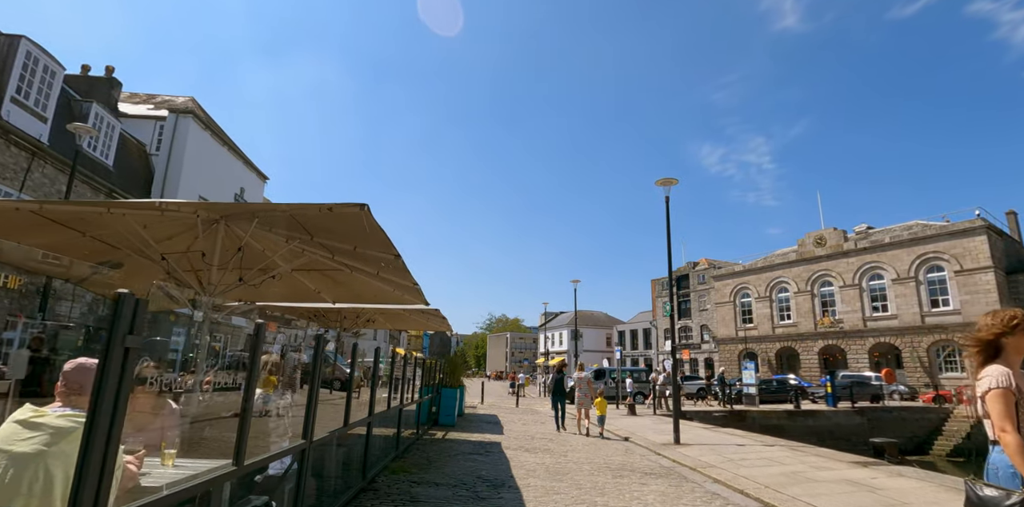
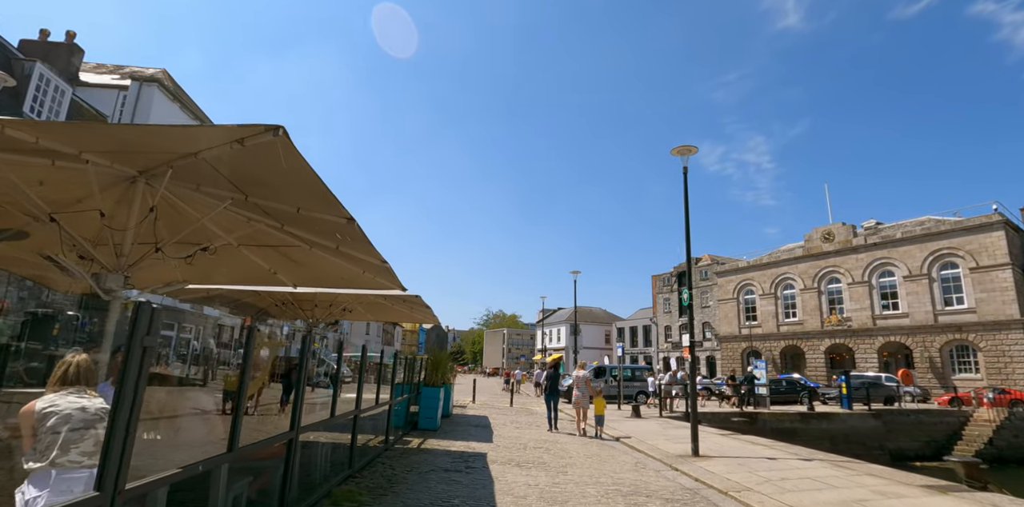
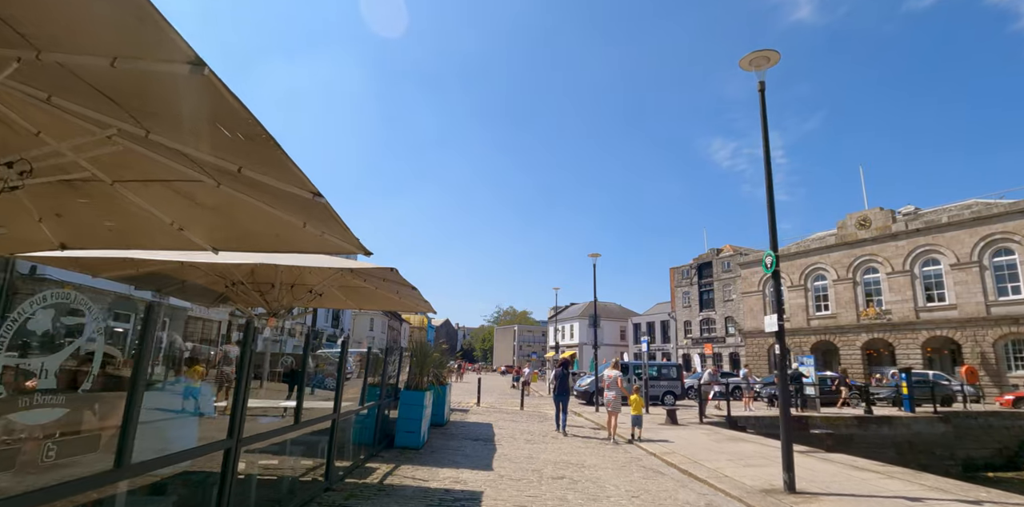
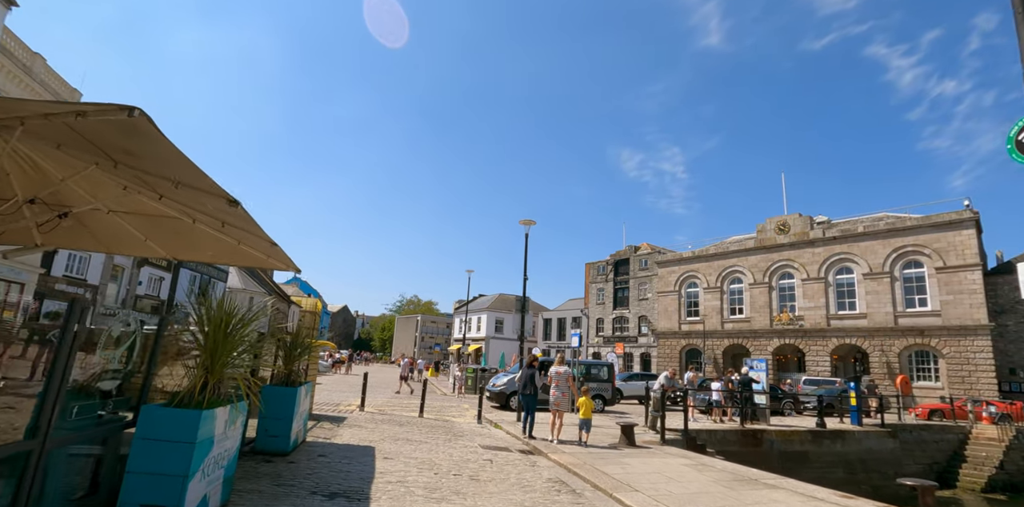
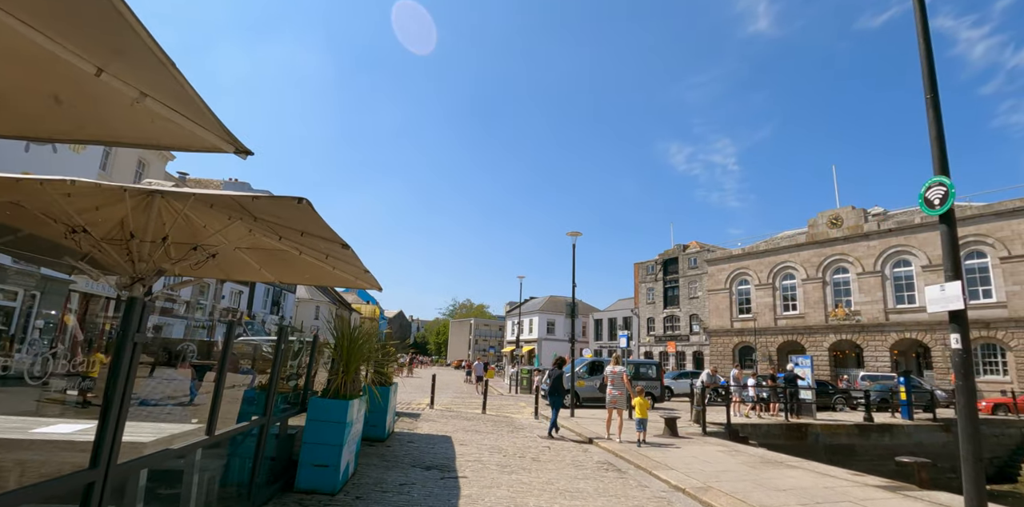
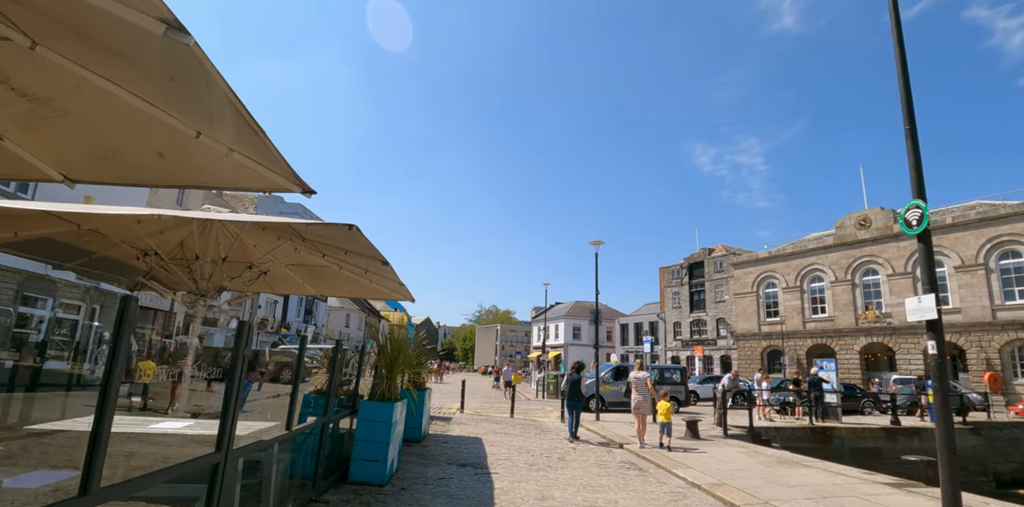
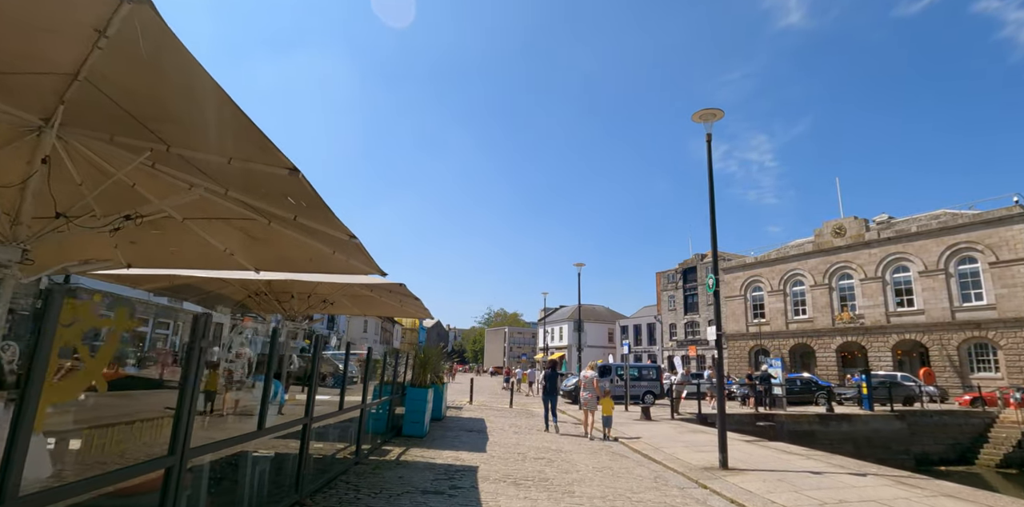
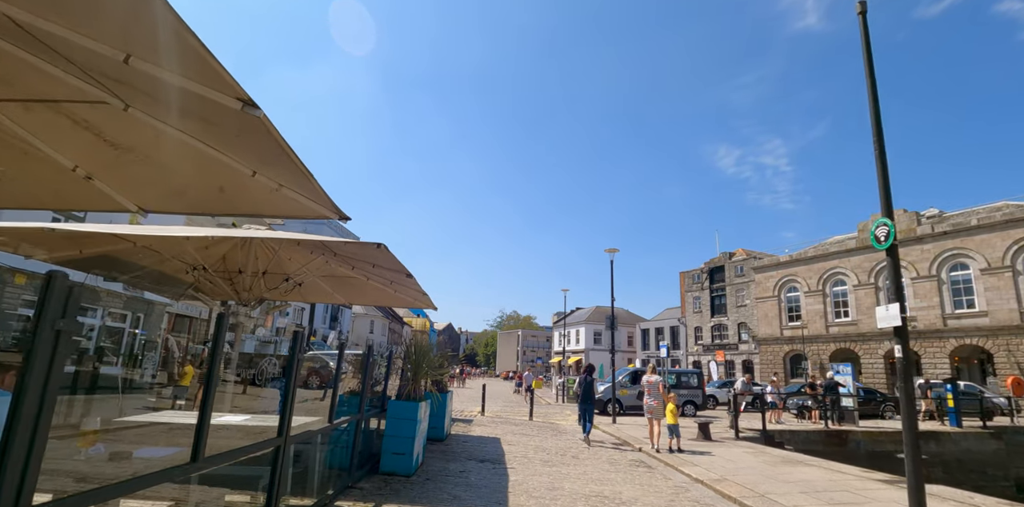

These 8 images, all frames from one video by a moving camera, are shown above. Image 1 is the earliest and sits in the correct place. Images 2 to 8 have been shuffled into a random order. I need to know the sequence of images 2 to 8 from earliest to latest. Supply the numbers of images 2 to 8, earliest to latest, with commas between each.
2, 7, 3, 8, 6, 5, 4
